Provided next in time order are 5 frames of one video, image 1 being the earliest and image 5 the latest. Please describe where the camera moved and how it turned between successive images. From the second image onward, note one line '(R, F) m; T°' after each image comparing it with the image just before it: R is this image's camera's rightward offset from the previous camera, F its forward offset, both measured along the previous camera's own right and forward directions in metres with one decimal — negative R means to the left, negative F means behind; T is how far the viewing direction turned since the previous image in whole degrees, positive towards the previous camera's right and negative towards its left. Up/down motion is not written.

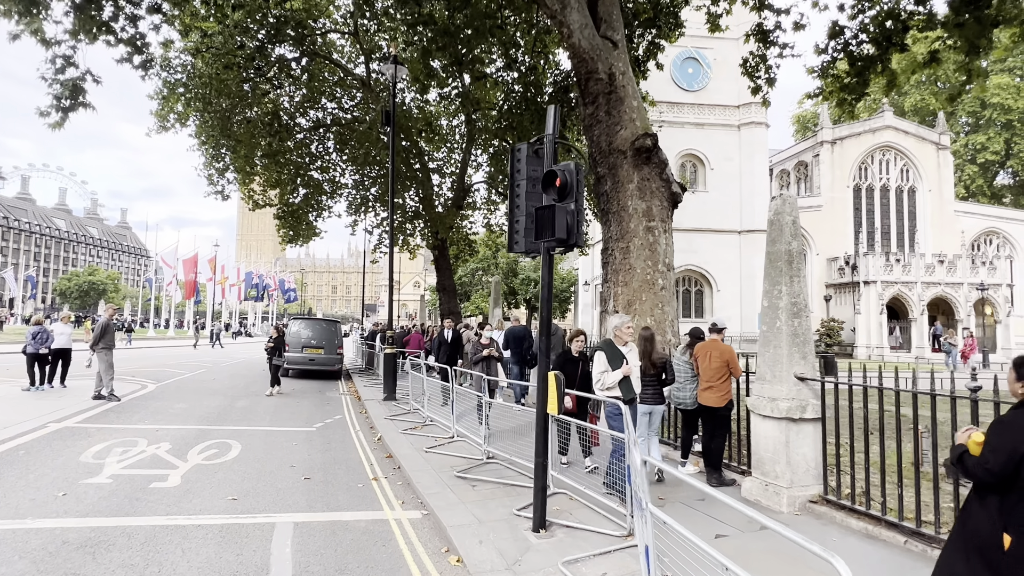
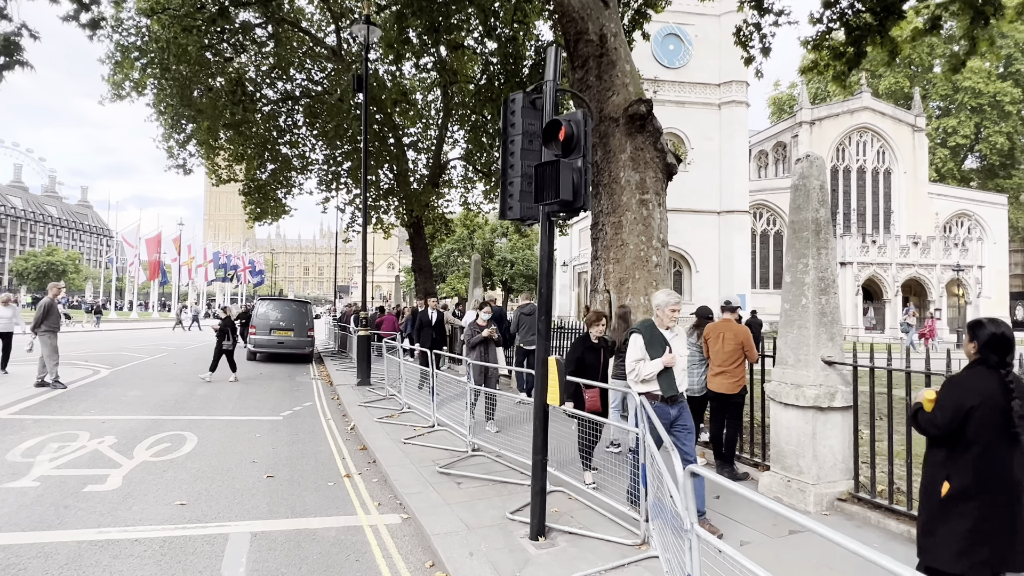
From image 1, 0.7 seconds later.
(-0.1, +0.6) m; +2°
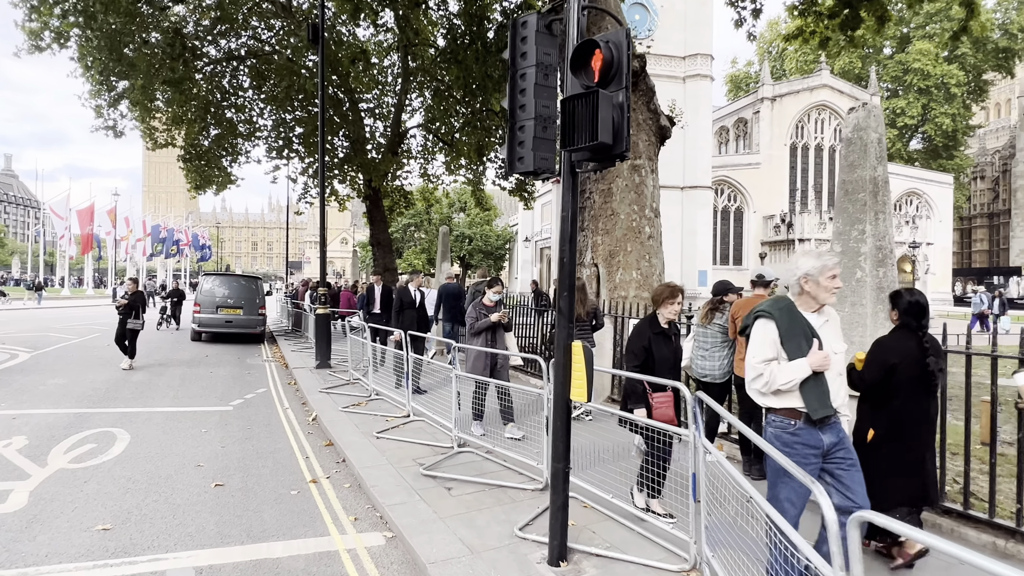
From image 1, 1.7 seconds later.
(-0.3, +0.8) m; +4°
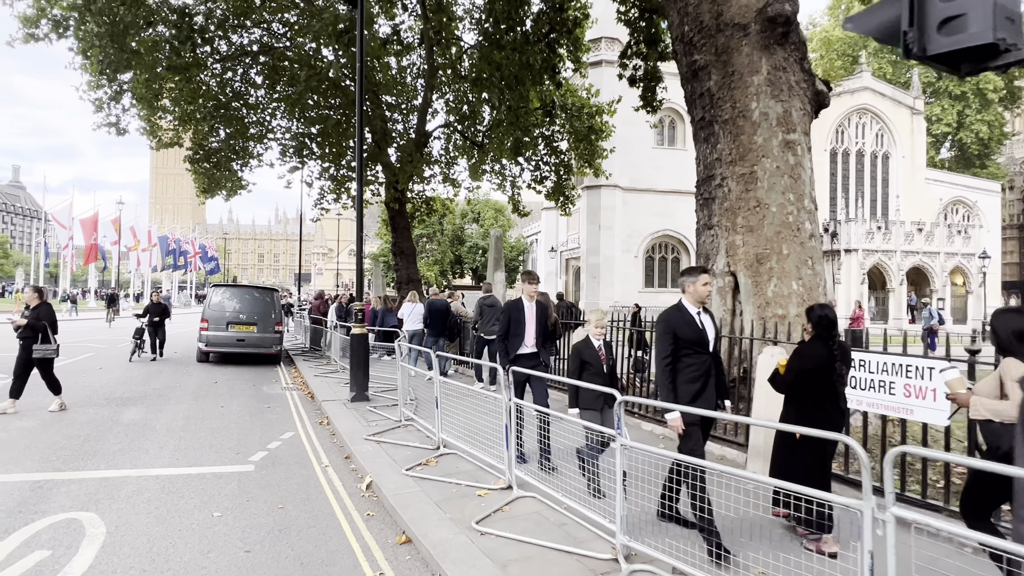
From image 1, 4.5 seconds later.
(-1.1, +1.9) m; 0°
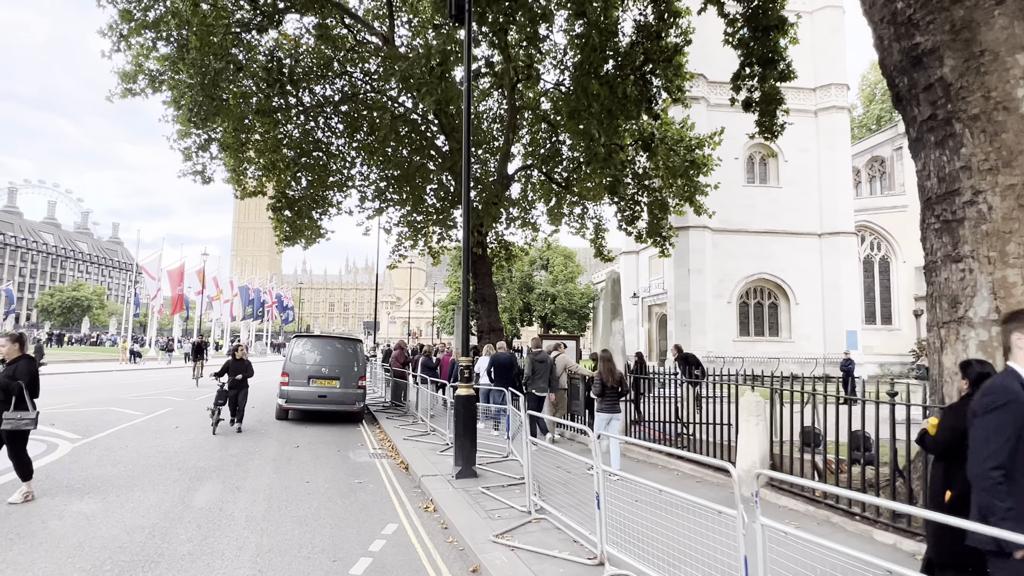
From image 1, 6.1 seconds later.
(-0.9, +1.4) m; -6°
